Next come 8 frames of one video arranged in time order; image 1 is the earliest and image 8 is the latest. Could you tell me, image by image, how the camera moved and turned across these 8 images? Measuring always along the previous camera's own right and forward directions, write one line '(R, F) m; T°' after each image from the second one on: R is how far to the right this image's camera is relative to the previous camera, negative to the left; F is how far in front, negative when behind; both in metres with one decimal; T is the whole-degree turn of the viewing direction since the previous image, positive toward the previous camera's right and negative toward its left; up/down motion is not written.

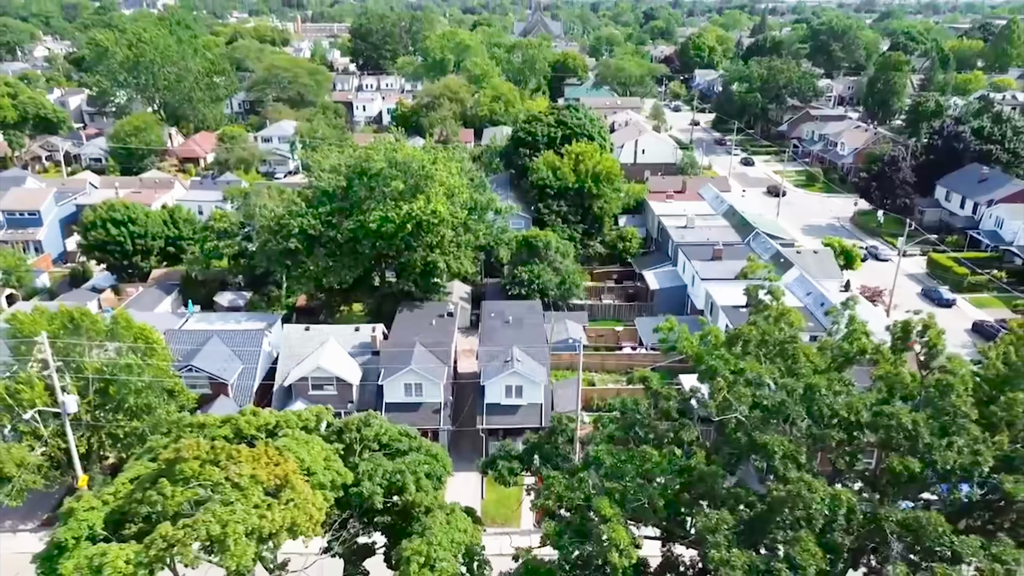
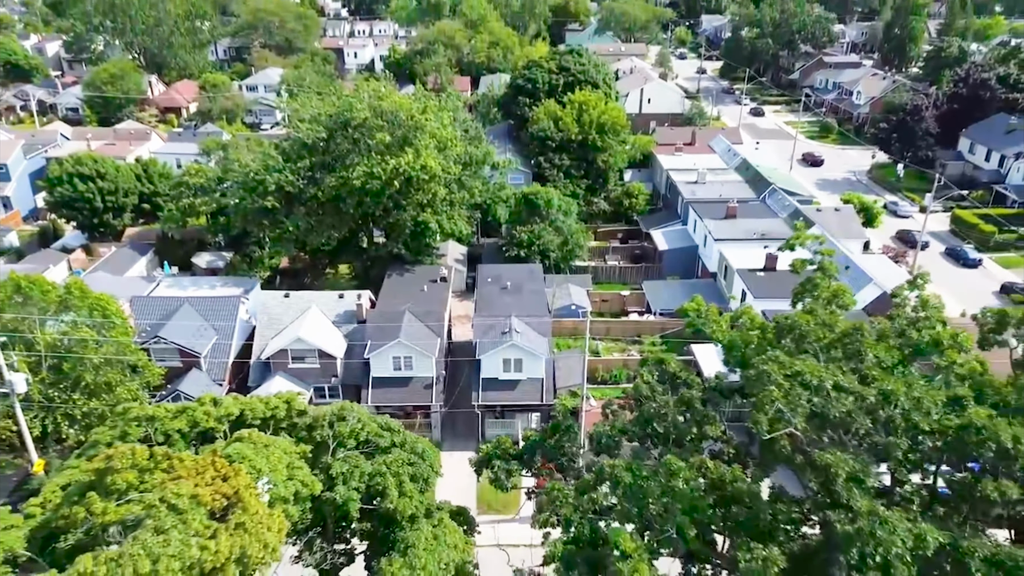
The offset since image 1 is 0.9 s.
(0.0, +3.5) m; 0°
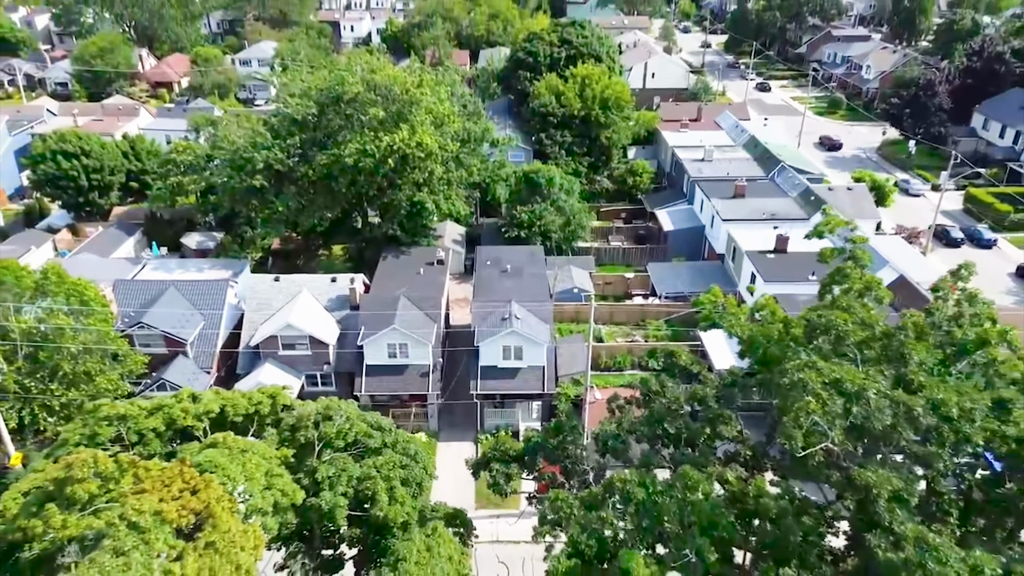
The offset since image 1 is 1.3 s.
(0.0, +1.6) m; 0°
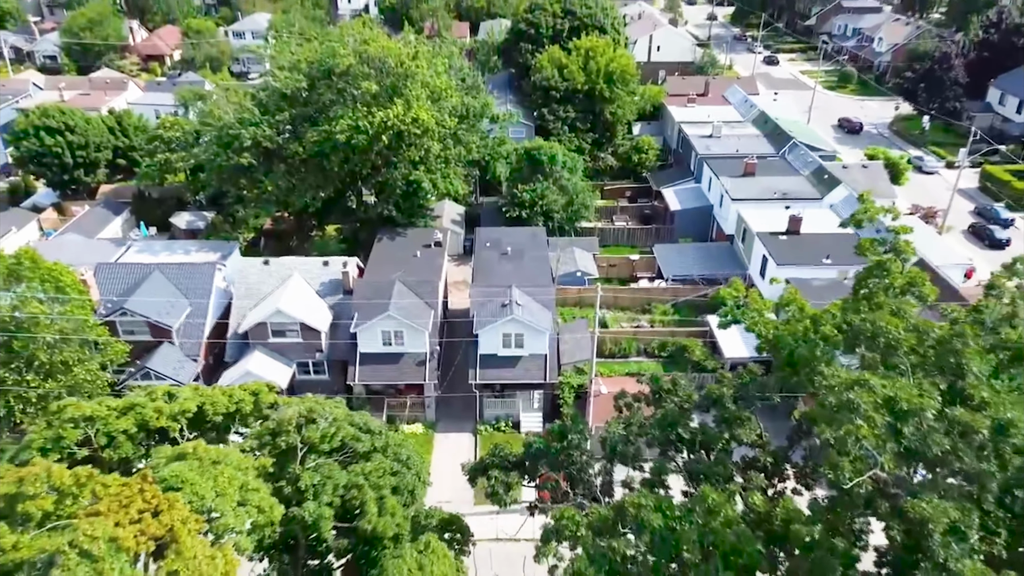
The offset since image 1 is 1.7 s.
(0.0, +1.6) m; 0°
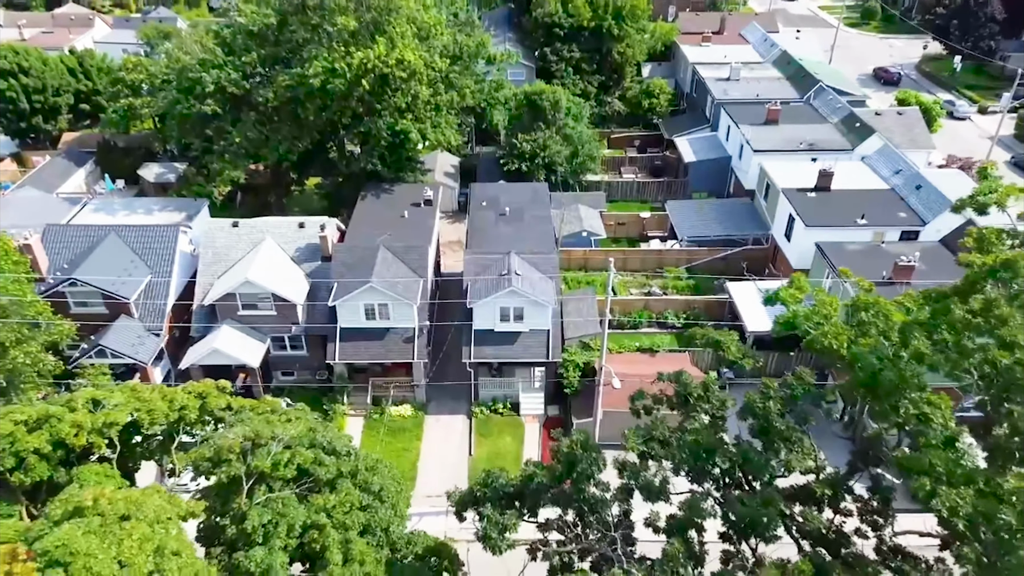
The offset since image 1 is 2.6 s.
(+0.1, +3.6) m; 0°
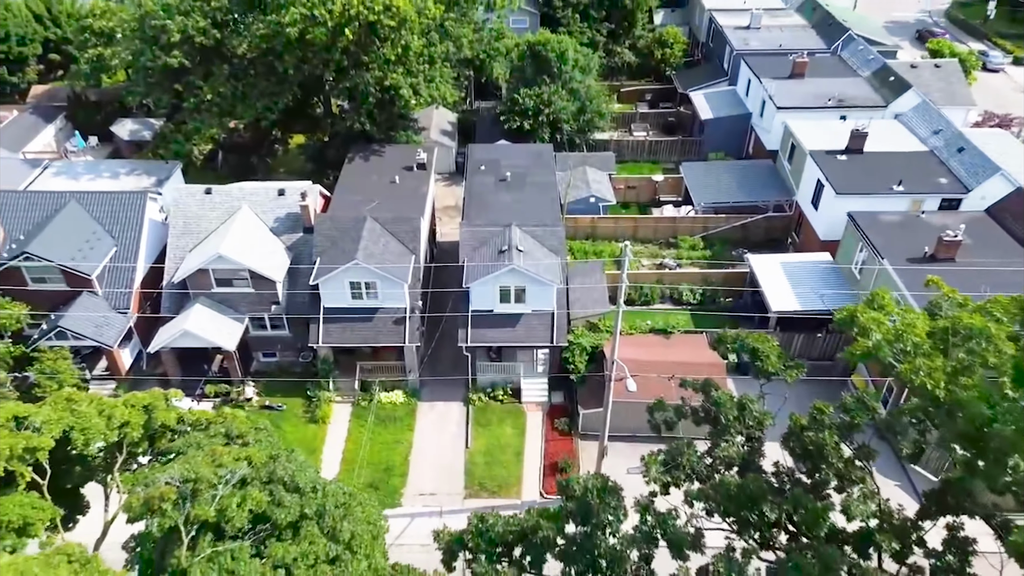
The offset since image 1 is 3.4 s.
(0.0, +2.7) m; 0°
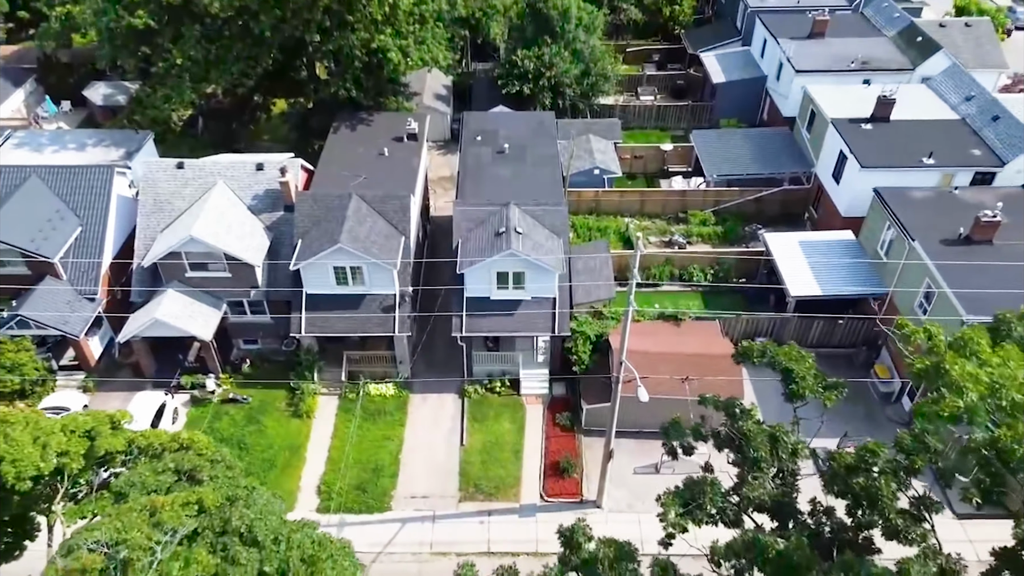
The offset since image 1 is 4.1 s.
(+0.1, +2.0) m; 0°
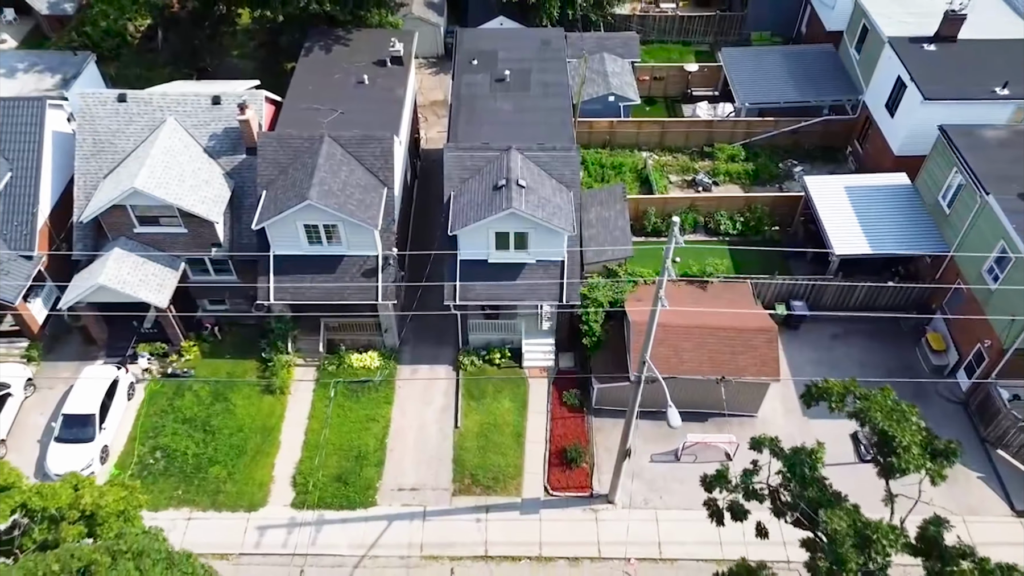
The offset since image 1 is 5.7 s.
(0.0, +3.4) m; 0°
